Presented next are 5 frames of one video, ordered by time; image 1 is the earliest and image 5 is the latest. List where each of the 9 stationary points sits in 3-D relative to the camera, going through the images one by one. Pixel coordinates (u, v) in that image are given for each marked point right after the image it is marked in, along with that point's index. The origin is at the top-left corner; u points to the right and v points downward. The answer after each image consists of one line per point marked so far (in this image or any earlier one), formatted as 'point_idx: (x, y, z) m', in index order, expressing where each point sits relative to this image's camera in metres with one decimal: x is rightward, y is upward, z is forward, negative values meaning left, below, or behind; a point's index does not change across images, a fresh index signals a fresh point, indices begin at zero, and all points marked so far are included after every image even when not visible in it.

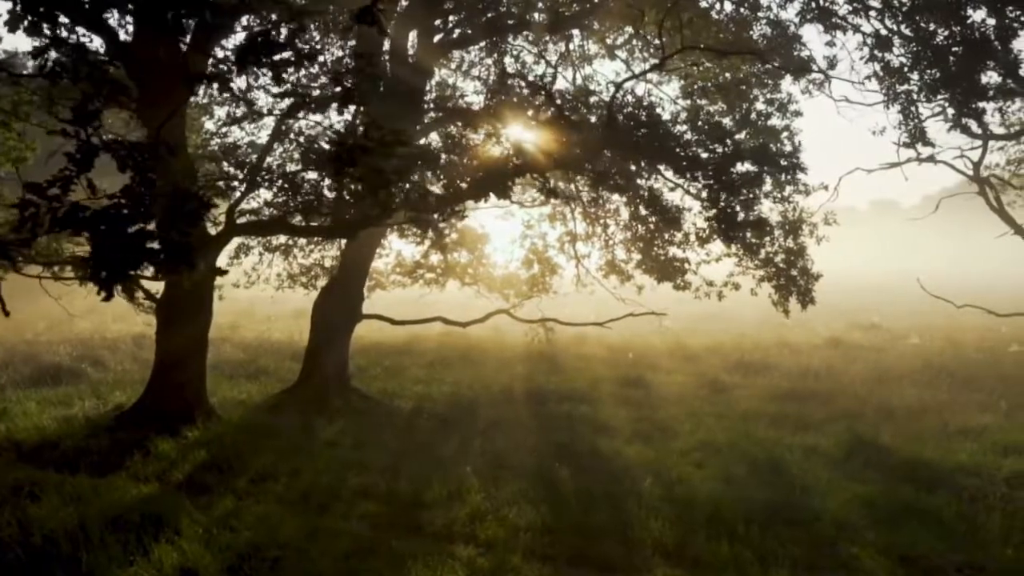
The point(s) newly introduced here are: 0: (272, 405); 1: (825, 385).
0: (-3.8, -1.9, +14.5) m
1: (+5.7, -1.7, +16.3) m
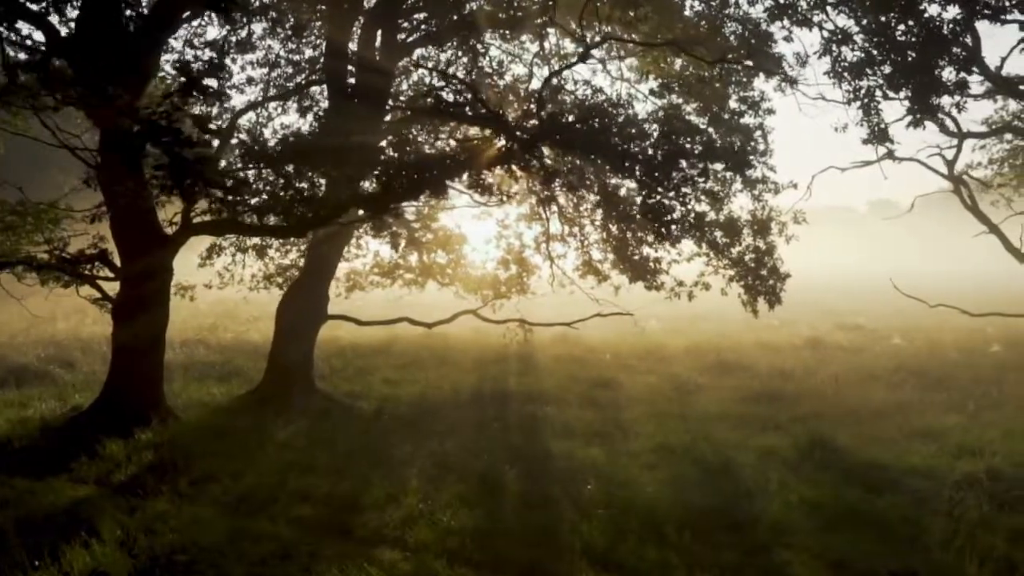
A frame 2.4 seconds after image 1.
0: (-4.4, -1.9, +14.4) m
1: (+5.1, -1.7, +16.1) m
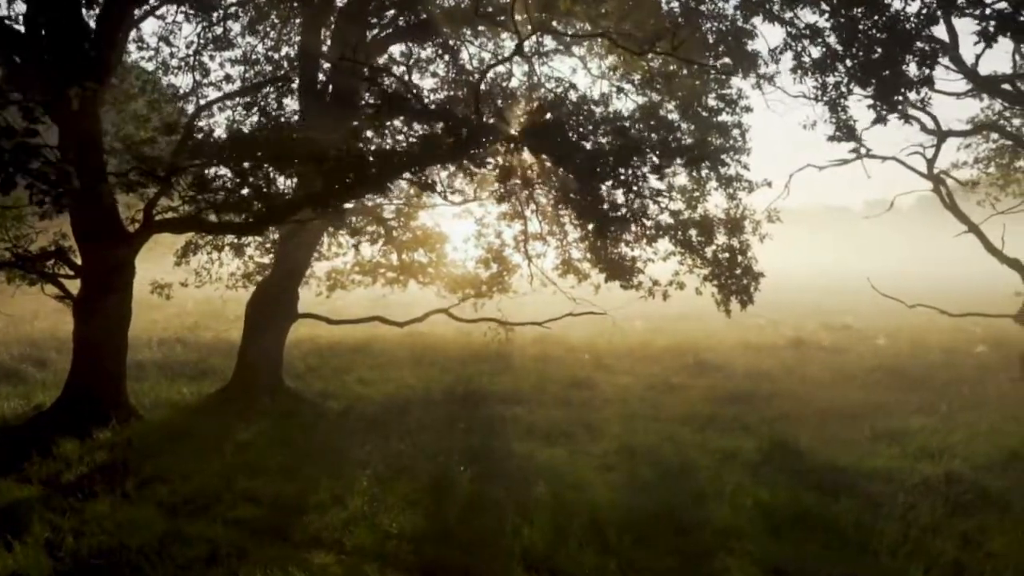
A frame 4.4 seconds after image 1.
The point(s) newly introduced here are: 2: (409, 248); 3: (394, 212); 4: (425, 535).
0: (-4.9, -1.9, +14.3) m
1: (+4.6, -1.7, +15.9) m
2: (-2.2, +0.9, +19.5) m
3: (-2.4, +1.5, +18.3) m
4: (-0.8, -2.2, +8.1) m
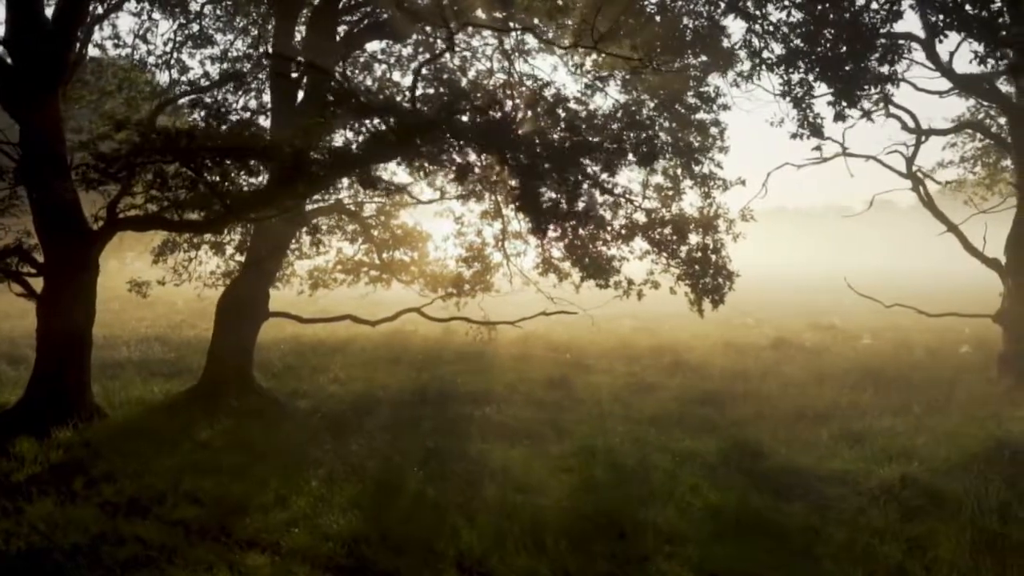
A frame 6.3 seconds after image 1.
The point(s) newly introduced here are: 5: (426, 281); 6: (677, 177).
0: (-5.4, -1.8, +14.2) m
1: (+4.1, -1.7, +15.8) m
2: (-2.6, +0.9, +19.4) m
3: (-2.8, +1.5, +18.2) m
4: (-1.3, -2.2, +8.0) m
5: (-2.0, +0.2, +20.5) m
6: (+2.9, +1.9, +15.8) m
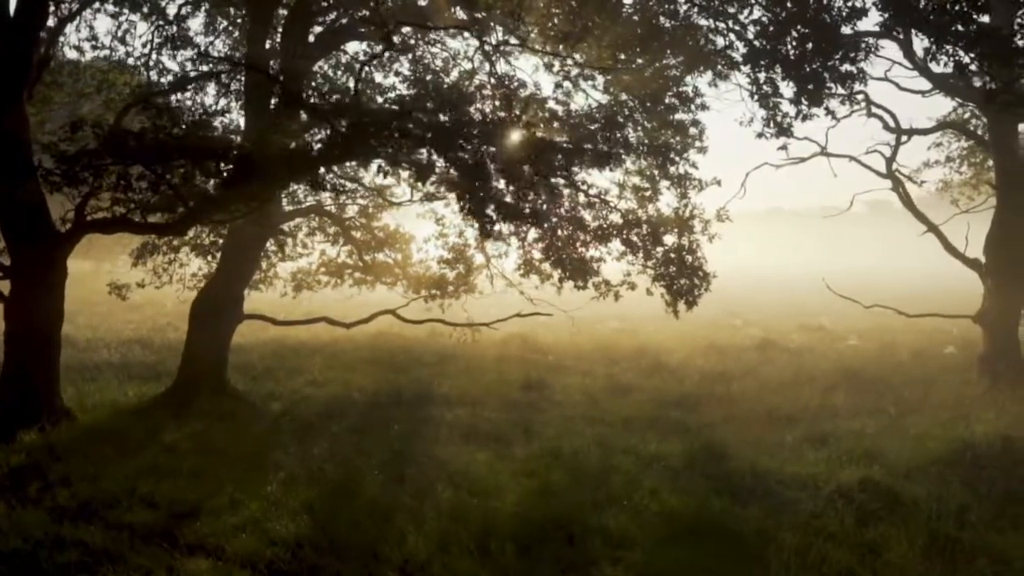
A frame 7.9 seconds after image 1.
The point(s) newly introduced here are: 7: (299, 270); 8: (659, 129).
0: (-5.9, -1.9, +14.1) m
1: (+3.7, -1.7, +15.7) m
2: (-3.1, +0.9, +19.3) m
3: (-3.2, +1.5, +18.2) m
4: (-1.8, -2.2, +7.9) m
5: (-2.4, +0.1, +20.4) m
6: (+2.4, +1.9, +15.7) m
7: (-4.8, +0.4, +20.4) m
8: (+2.2, +2.5, +14.1) m
